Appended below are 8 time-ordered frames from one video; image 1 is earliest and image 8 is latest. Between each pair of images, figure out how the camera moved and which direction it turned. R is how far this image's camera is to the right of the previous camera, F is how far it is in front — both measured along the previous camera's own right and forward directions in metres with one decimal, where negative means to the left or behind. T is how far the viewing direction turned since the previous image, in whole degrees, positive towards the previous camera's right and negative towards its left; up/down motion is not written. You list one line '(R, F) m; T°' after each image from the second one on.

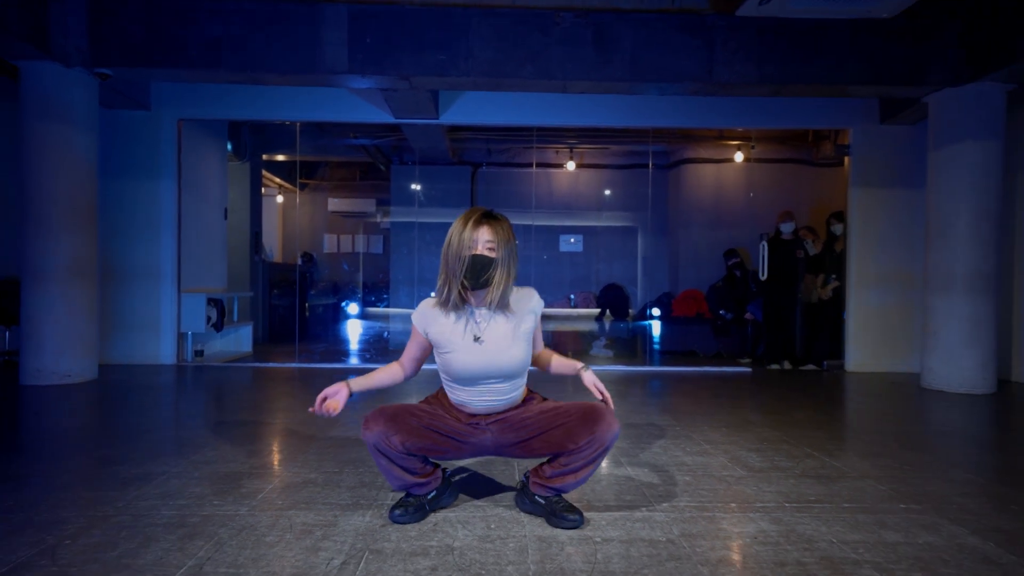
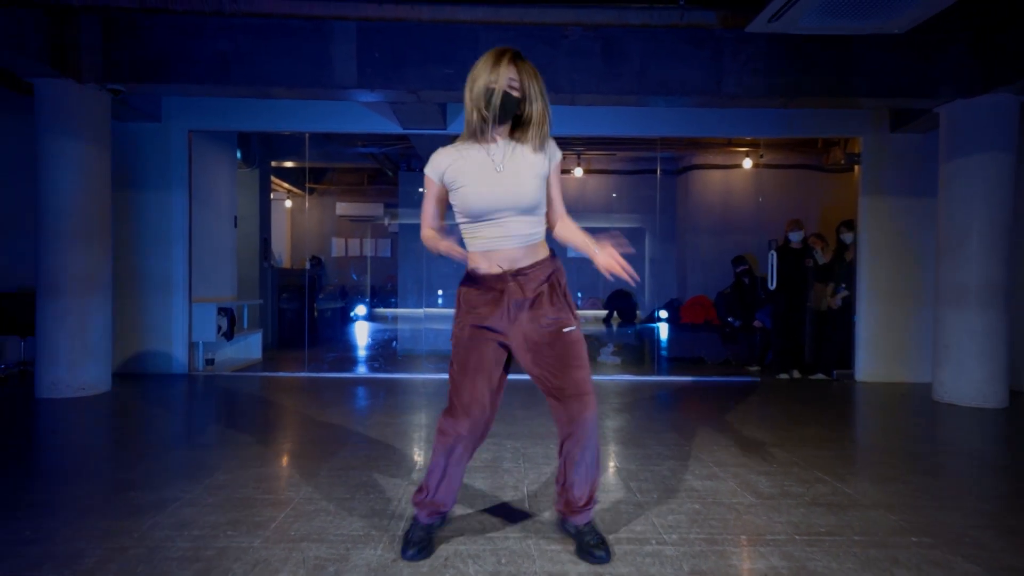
(0.0, 0.0) m; -1°
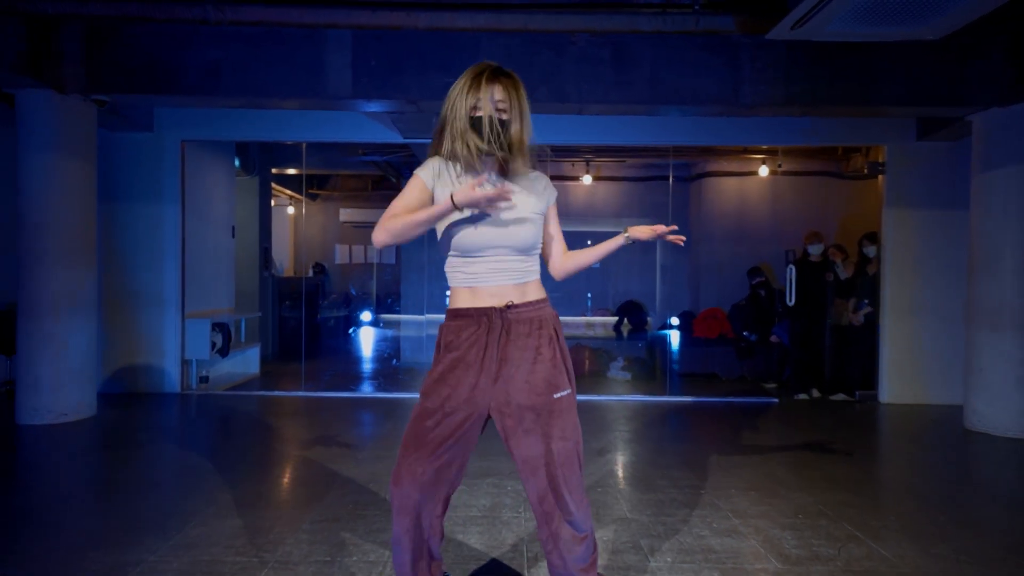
(0.0, +0.3) m; -1°
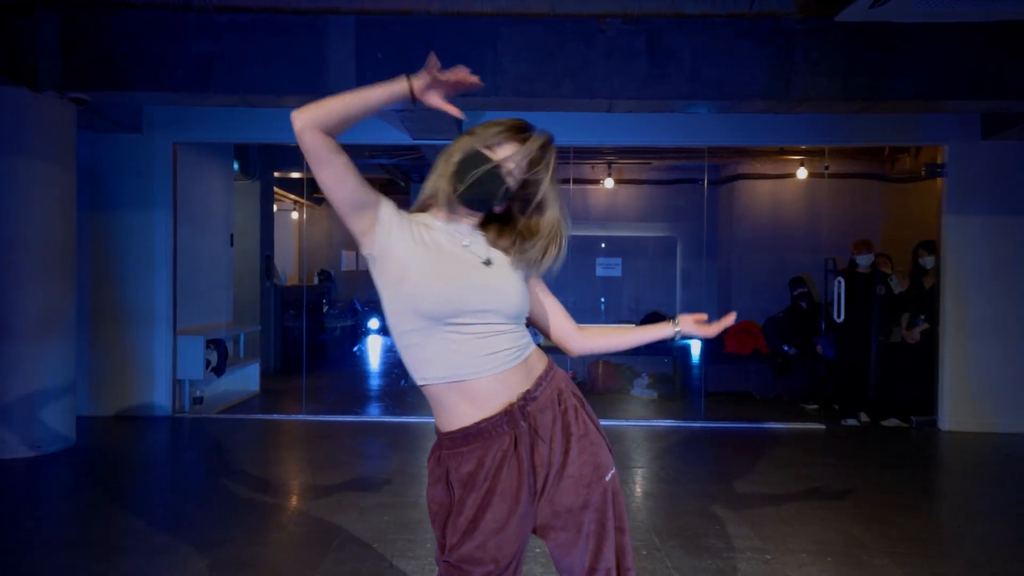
(-0.1, +0.6) m; -1°
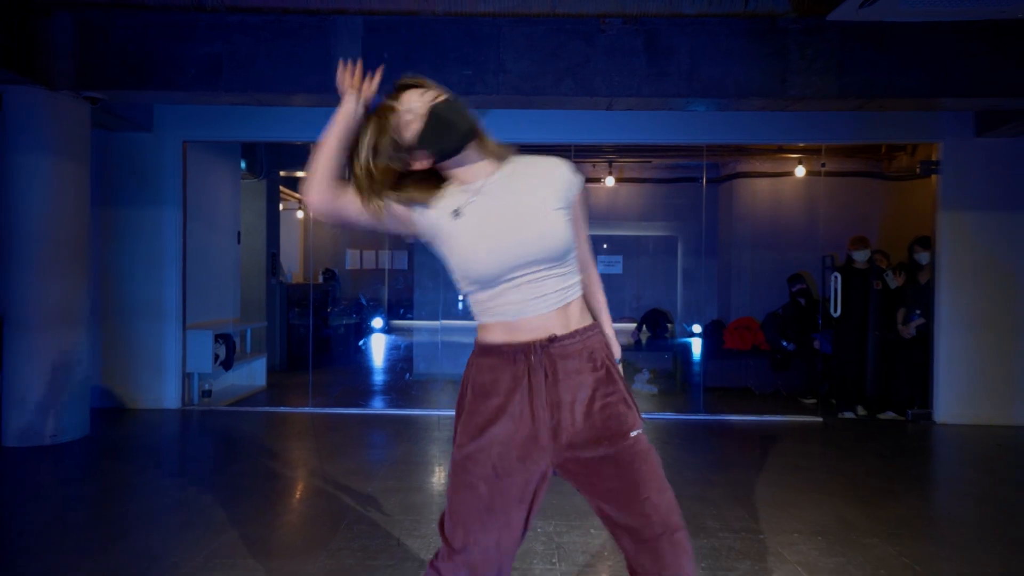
(0.0, -0.1) m; 0°
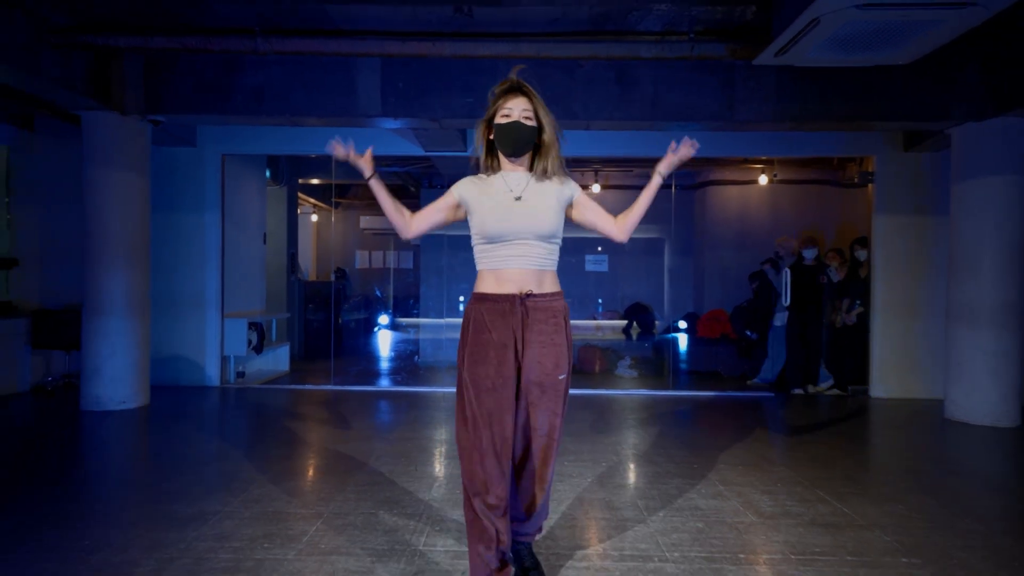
(+0.1, -1.0) m; 0°
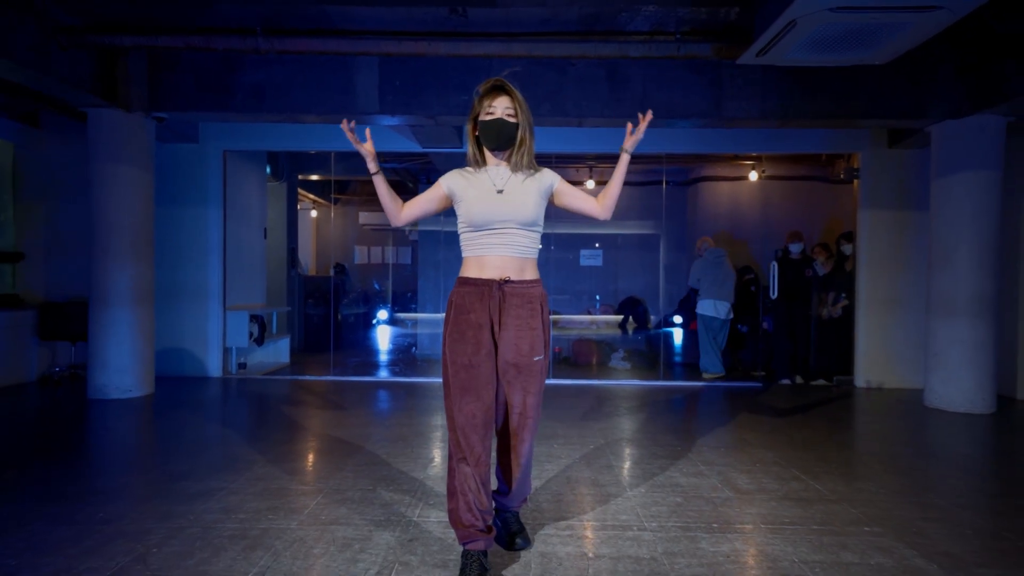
(0.0, -0.2) m; 0°
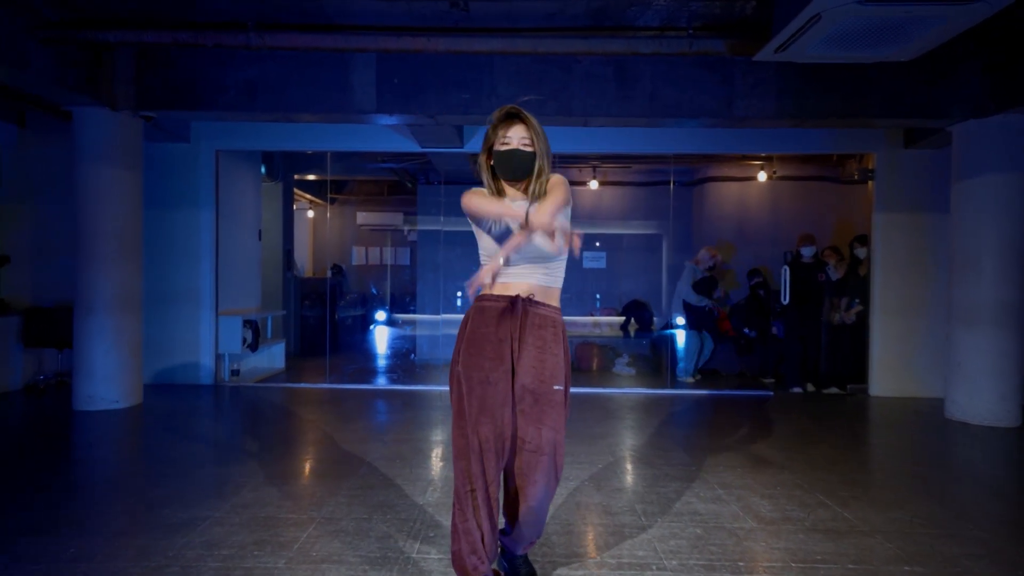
(0.0, +0.3) m; 0°
